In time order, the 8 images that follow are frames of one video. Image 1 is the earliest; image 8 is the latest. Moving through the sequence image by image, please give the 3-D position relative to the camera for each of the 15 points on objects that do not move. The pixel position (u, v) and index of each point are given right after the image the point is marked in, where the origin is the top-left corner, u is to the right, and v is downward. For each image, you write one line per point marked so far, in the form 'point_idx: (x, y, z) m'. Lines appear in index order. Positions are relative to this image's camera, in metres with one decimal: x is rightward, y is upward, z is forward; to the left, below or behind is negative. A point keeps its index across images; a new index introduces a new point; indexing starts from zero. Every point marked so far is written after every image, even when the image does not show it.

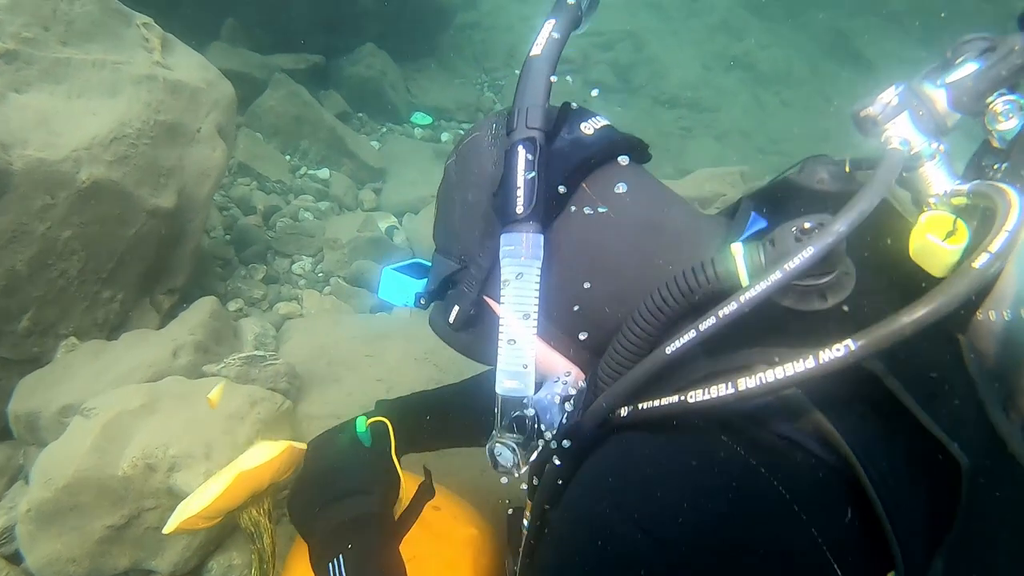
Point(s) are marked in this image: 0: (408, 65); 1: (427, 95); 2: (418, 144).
0: (-1.1, +2.3, +7.2) m
1: (-0.9, +1.9, +6.9) m
2: (-0.9, +1.4, +6.4) m
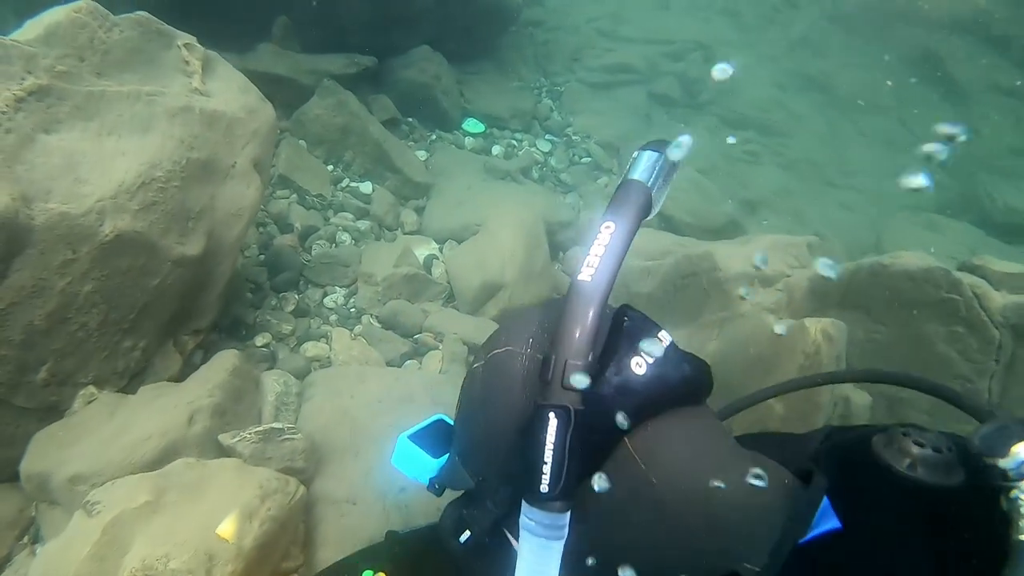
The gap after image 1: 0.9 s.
0: (-0.5, +2.2, +6.8) m
1: (-0.3, +1.8, +6.6) m
2: (-0.4, +1.2, +6.1) m
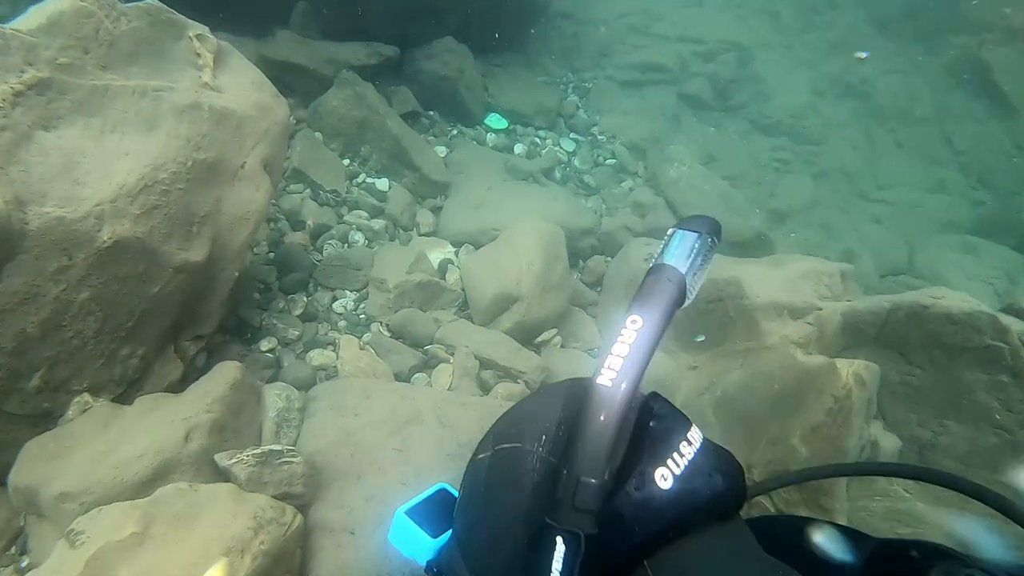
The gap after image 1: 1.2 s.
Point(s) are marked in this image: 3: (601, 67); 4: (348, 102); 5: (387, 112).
0: (-0.2, +2.2, +6.6) m
1: (-0.1, +1.8, +6.4) m
2: (-0.2, +1.2, +5.9) m
3: (+0.9, +2.3, +7.2) m
4: (-1.2, +1.4, +5.1) m
5: (-0.9, +1.3, +5.2) m
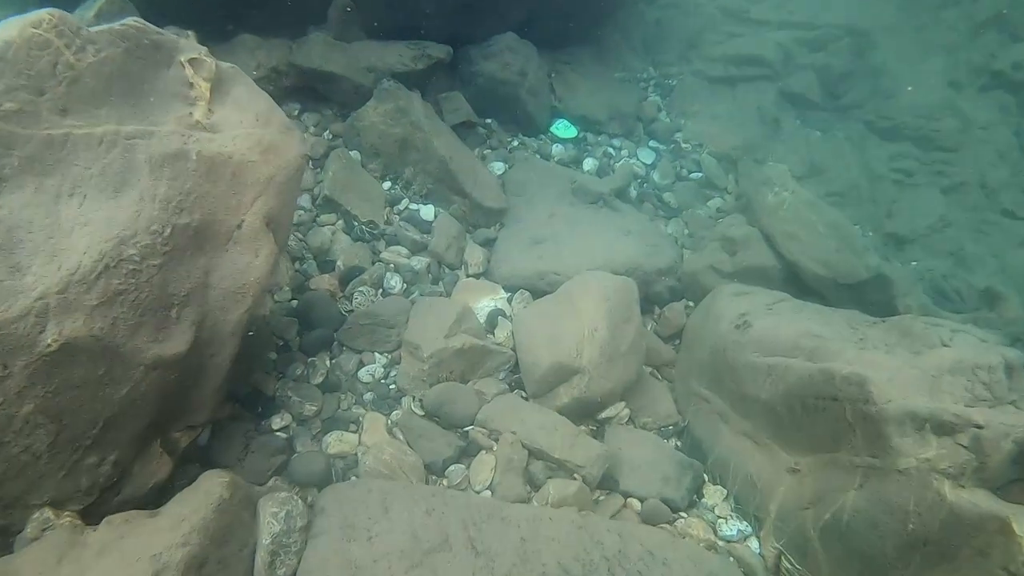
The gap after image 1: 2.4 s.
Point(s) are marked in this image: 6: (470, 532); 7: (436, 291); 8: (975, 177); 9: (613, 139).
0: (+0.4, +1.9, +5.7) m
1: (+0.5, +1.5, +5.5) m
2: (+0.3, +0.9, +5.1) m
3: (+1.6, +2.0, +6.2) m
4: (-0.8, +1.1, +4.4) m
5: (-0.5, +1.0, +4.5) m
6: (-0.2, -1.0, +2.9) m
7: (-0.5, 0.0, +4.2) m
8: (+3.7, +0.9, +5.5) m
9: (+0.8, +1.2, +5.6) m
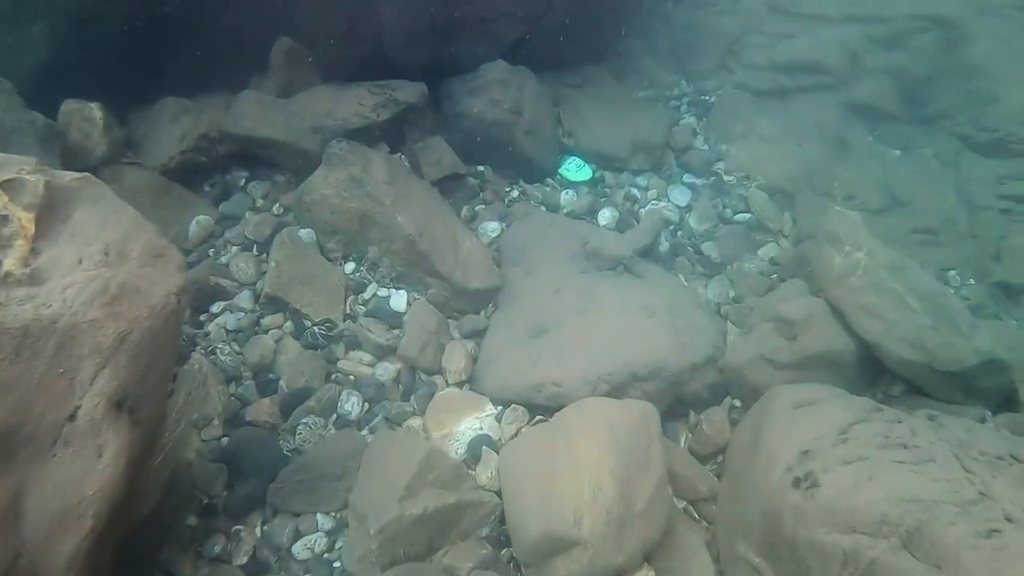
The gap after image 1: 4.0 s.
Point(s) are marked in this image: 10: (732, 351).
0: (+0.4, +1.4, +4.7) m
1: (+0.5, +1.0, +4.5) m
2: (+0.3, +0.4, +4.1) m
3: (+1.6, +1.6, +5.1) m
4: (-0.9, +0.5, +3.5) m
5: (-0.6, +0.5, +3.6) m
6: (-0.3, -1.6, +2.0) m
7: (-0.5, -0.6, +3.3) m
8: (+3.7, +0.5, +4.2) m
9: (+0.8, +0.7, +4.5) m
10: (+1.1, -0.3, +3.6) m
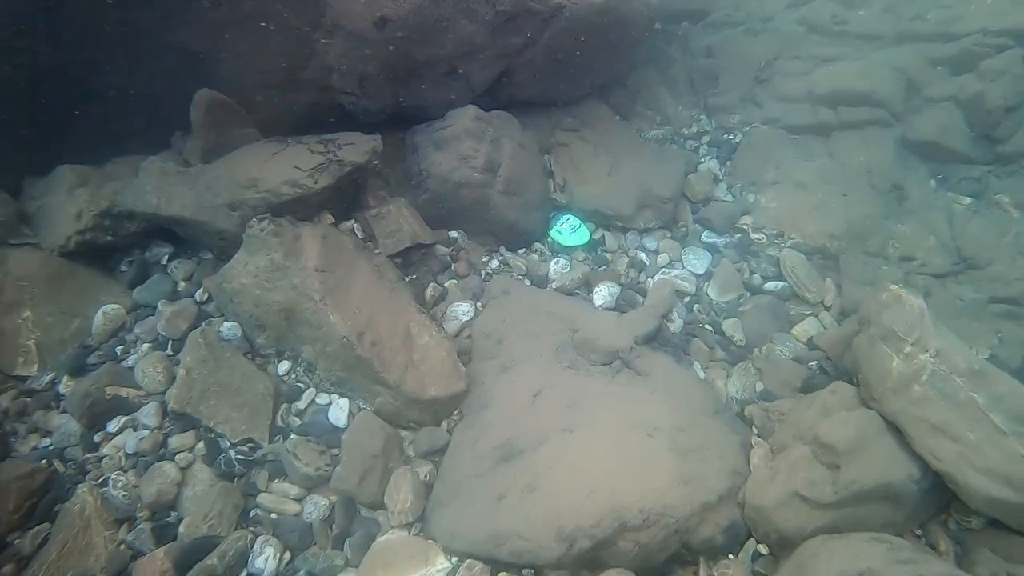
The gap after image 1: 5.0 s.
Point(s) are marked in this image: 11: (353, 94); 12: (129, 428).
0: (+0.3, +1.0, +4.0) m
1: (+0.4, +0.6, +3.8) m
2: (+0.2, -0.1, +3.4) m
3: (+1.5, +1.2, +4.3) m
4: (-1.0, +0.1, +2.9) m
5: (-0.7, 0.0, +2.9) m
6: (-0.5, -2.1, +1.3) m
7: (-0.7, -1.1, +2.6) m
8: (+3.6, +0.1, +3.3) m
9: (+0.7, +0.3, +3.8) m
10: (+1.0, -0.8, +2.8) m
11: (-0.8, +1.0, +3.4) m
12: (-1.6, -0.6, +2.9) m
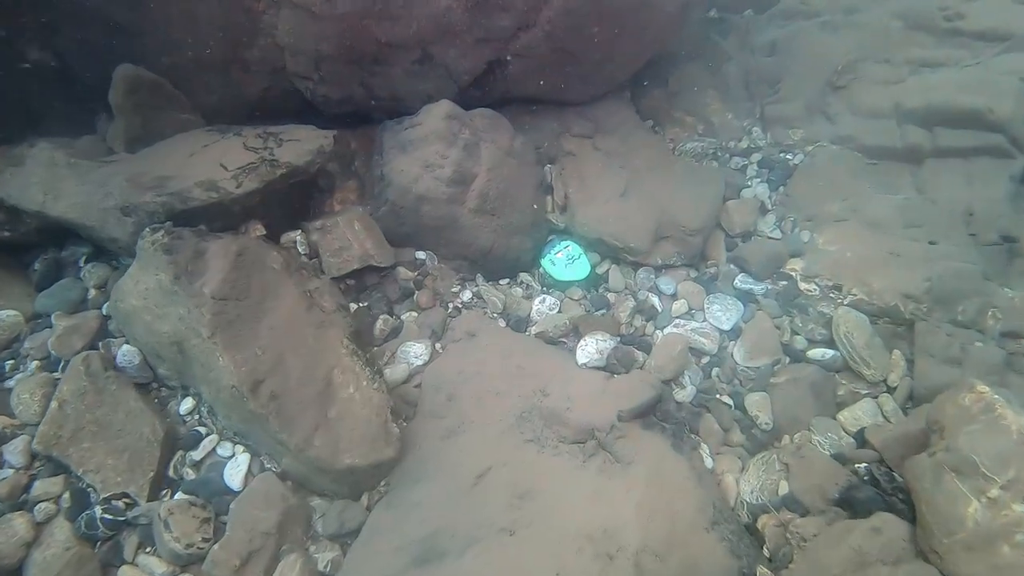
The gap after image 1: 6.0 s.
0: (+0.3, +0.8, +3.3) m
1: (+0.3, +0.4, +3.1) m
2: (0.0, -0.2, +2.7) m
3: (+1.6, +0.9, +3.4) m
4: (-1.2, 0.0, +2.3) m
5: (-0.9, -0.1, +2.3) m
6: (-1.1, -2.2, +0.8) m
7: (-1.0, -1.2, +2.1) m
8: (+3.4, -0.4, +2.2) m
9: (+0.6, 0.0, +3.0) m
10: (+0.7, -1.0, +2.0) m
11: (-0.8, +0.8, +2.8) m
12: (-1.8, -0.6, +2.4) m
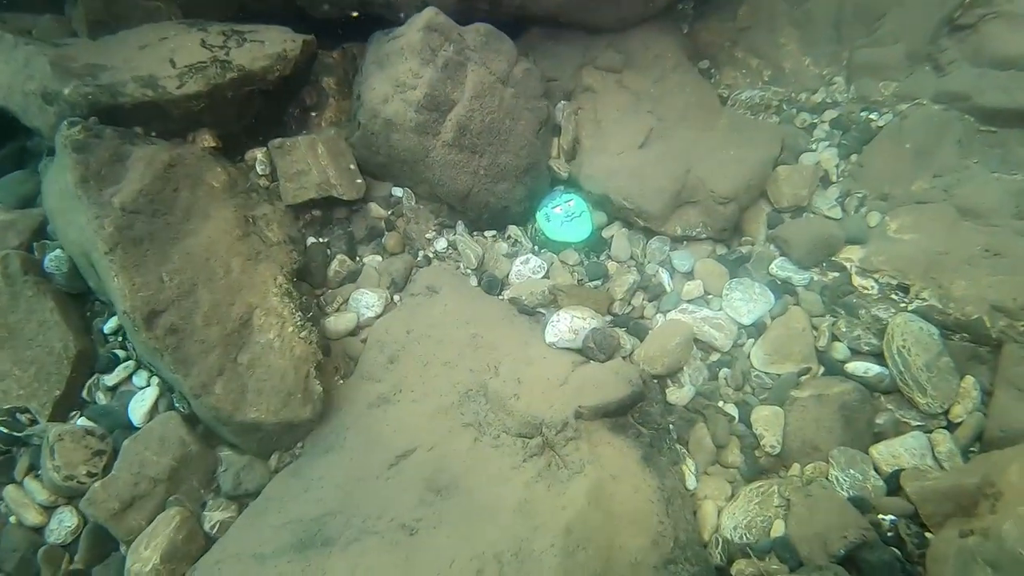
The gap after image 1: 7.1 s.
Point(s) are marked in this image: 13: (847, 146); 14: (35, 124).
0: (+0.4, +0.9, +2.7) m
1: (+0.3, +0.5, +2.5) m
2: (-0.1, -0.1, +2.3) m
3: (+1.7, +0.9, +2.7) m
4: (-1.3, +0.3, +2.1) m
5: (-1.1, +0.2, +2.0) m
6: (-1.7, -2.0, +0.7) m
7: (-1.3, -0.9, +1.9) m
8: (+3.1, -0.7, +1.3) m
9: (+0.6, +0.1, +2.5) m
10: (+0.4, -1.0, +1.6) m
11: (-0.8, +1.1, +2.4) m
12: (-2.0, -0.2, +2.3) m
13: (+1.3, +0.5, +2.6) m
14: (-1.5, +0.5, +2.3) m
